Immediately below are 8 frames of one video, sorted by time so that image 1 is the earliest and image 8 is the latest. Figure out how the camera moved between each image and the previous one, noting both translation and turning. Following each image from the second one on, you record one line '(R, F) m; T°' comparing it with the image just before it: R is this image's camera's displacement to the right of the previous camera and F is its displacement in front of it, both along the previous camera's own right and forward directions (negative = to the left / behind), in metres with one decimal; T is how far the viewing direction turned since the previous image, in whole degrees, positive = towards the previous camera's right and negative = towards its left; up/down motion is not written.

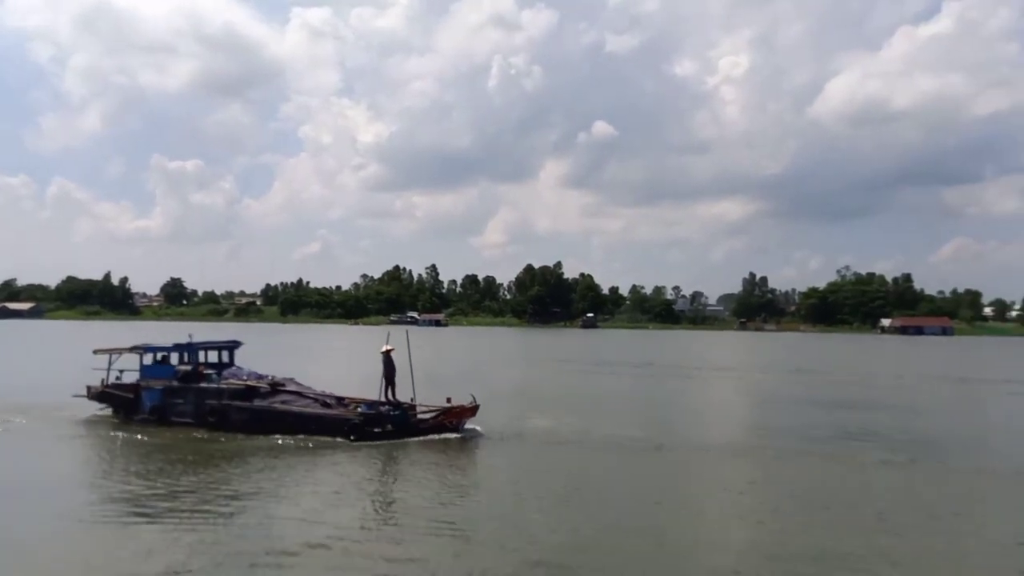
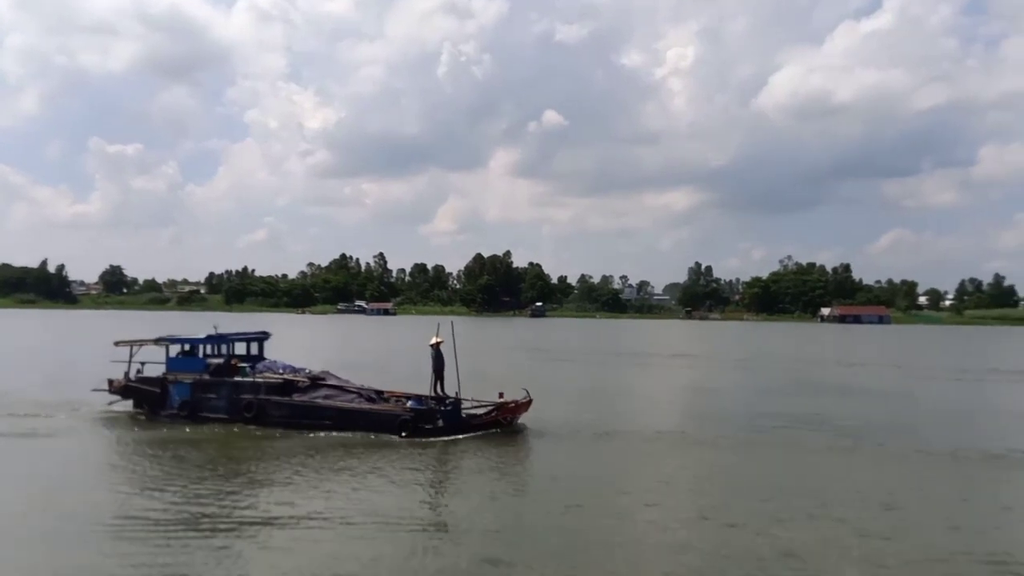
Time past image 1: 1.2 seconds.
(-3.1, +0.9) m; +3°
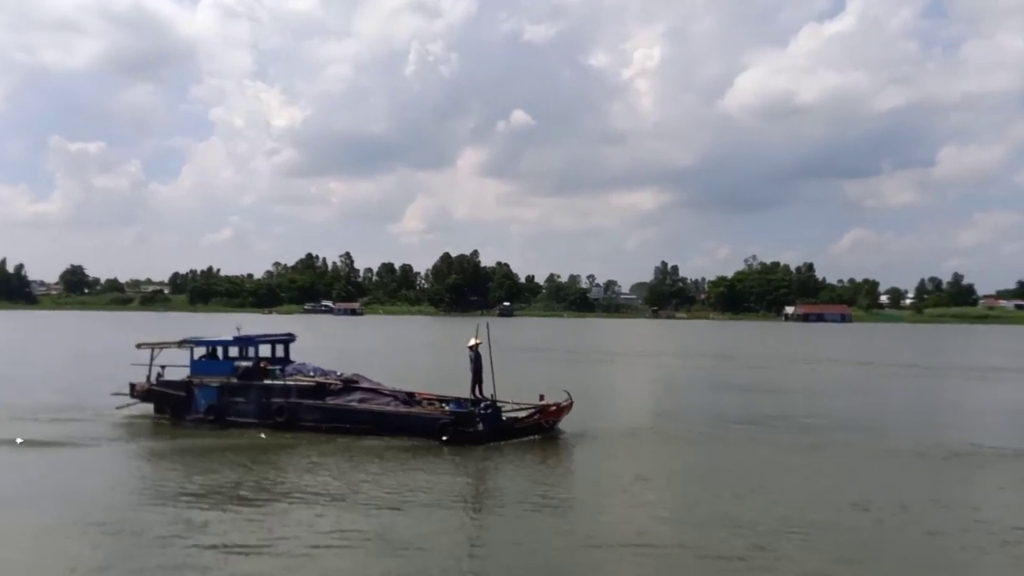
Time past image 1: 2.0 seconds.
(-1.8, +0.8) m; +1°
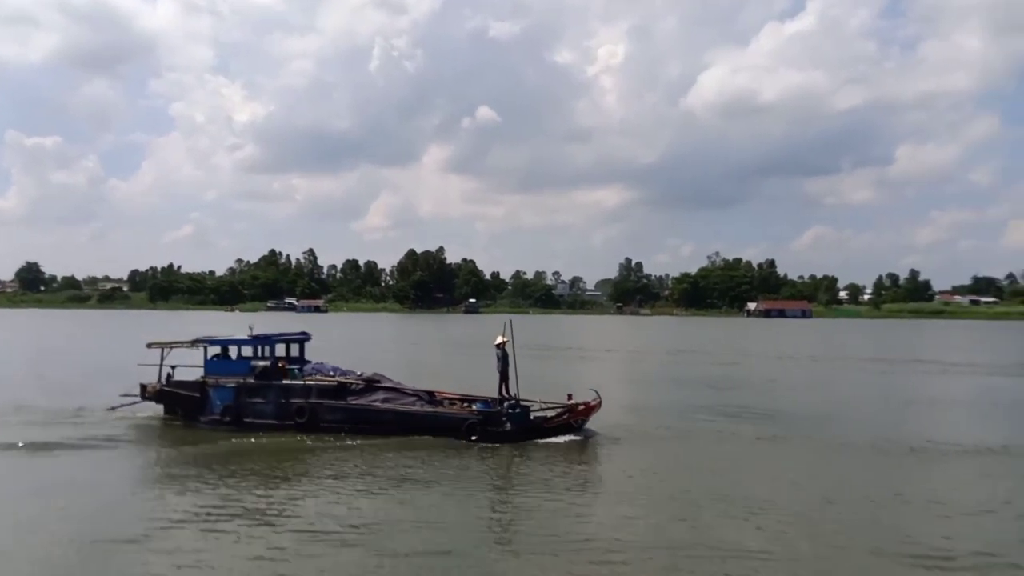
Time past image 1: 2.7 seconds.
(-1.7, +0.5) m; +2°
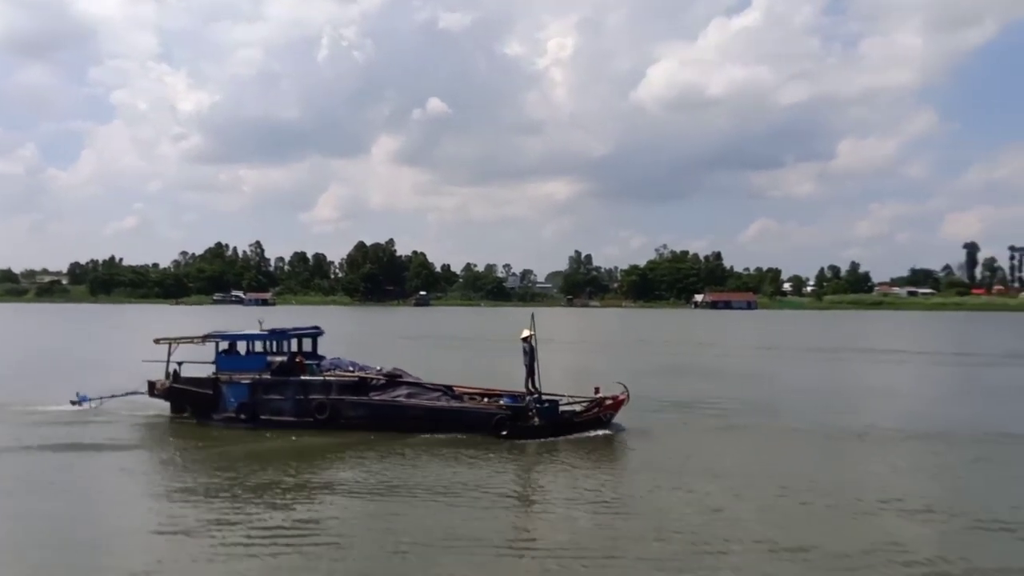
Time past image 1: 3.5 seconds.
(-2.1, +0.4) m; +3°
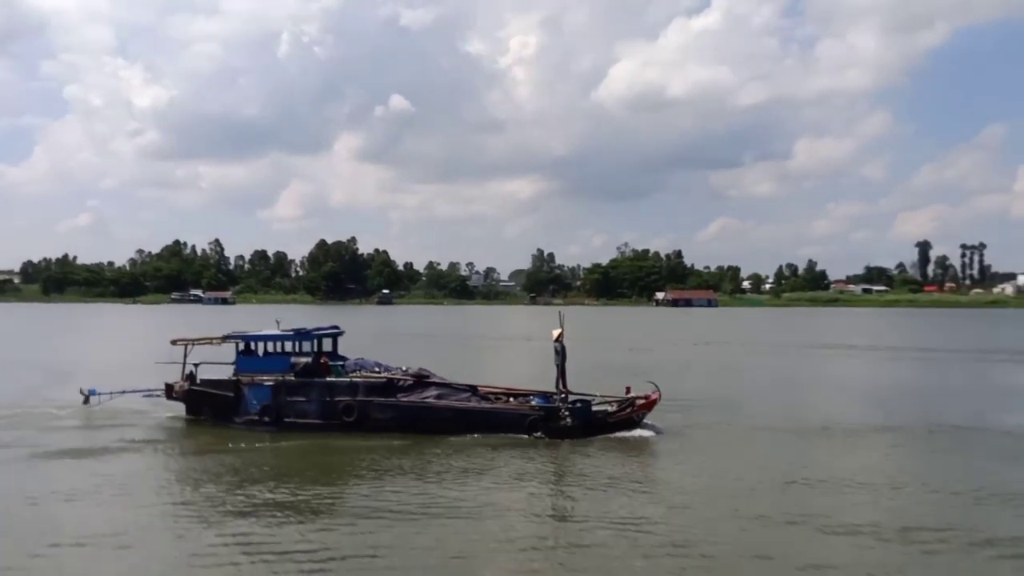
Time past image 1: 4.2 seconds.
(-1.6, +0.4) m; +1°
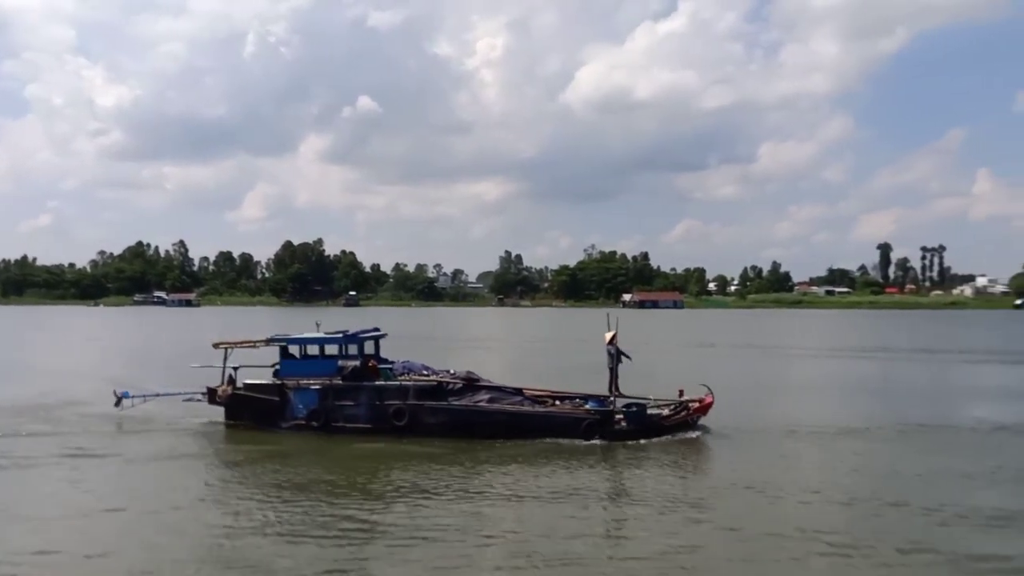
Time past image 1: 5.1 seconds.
(-2.4, +0.2) m; +2°
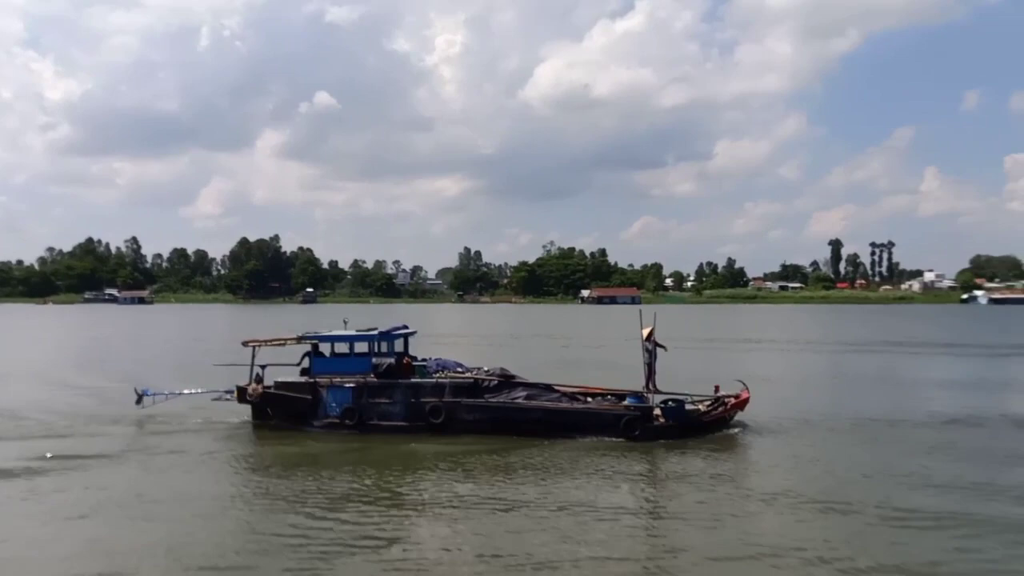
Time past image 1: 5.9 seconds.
(-1.8, +0.1) m; +1°
